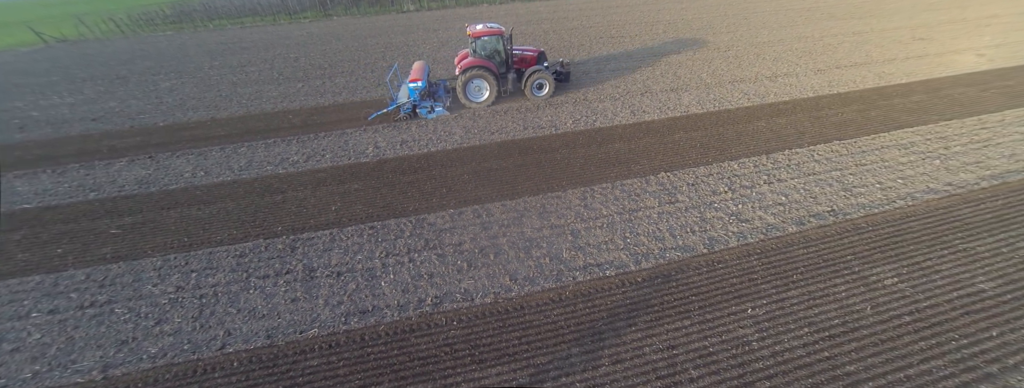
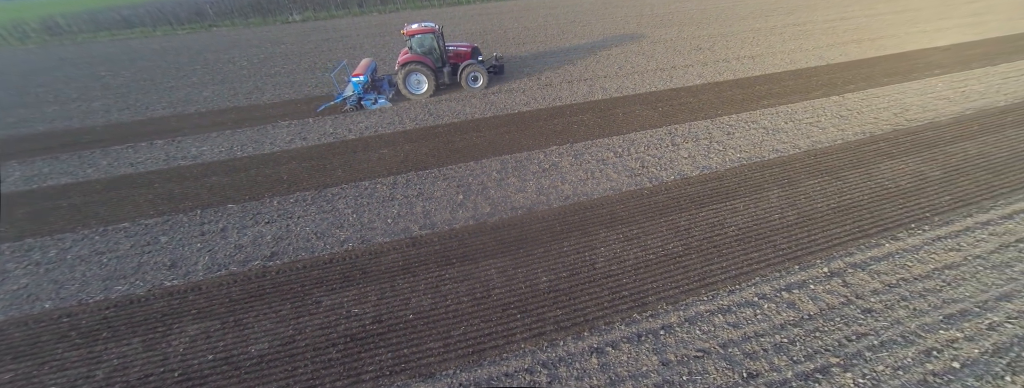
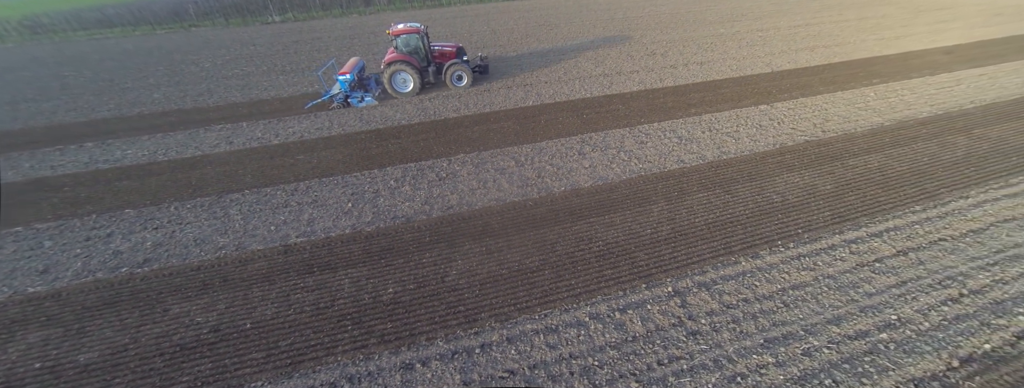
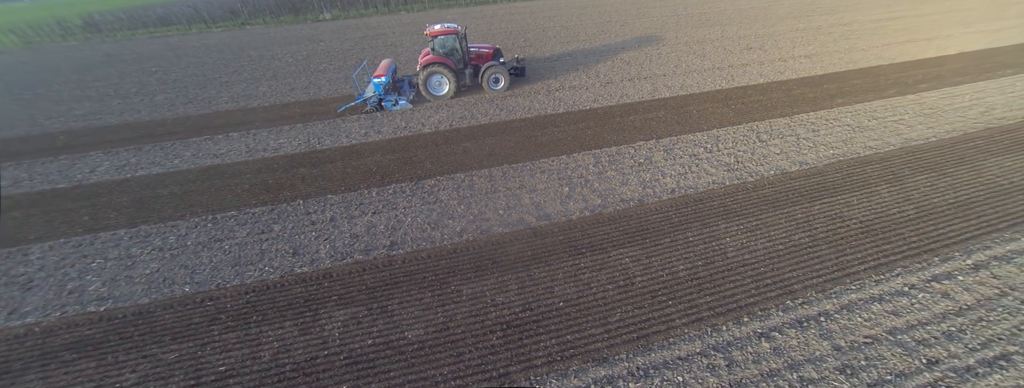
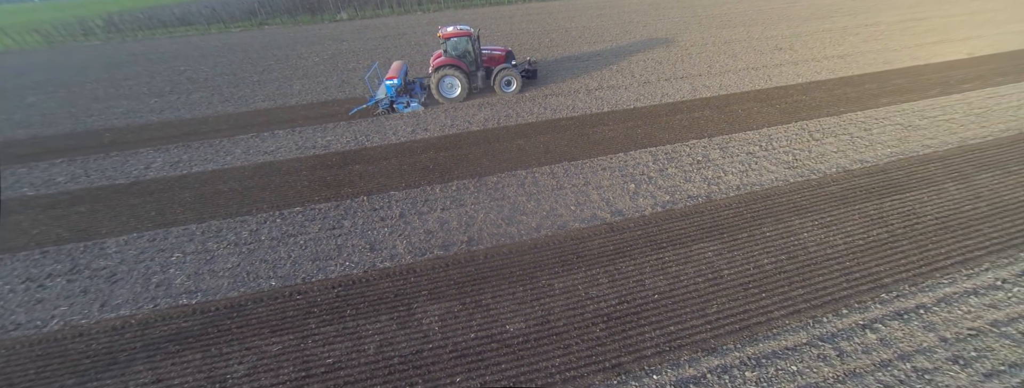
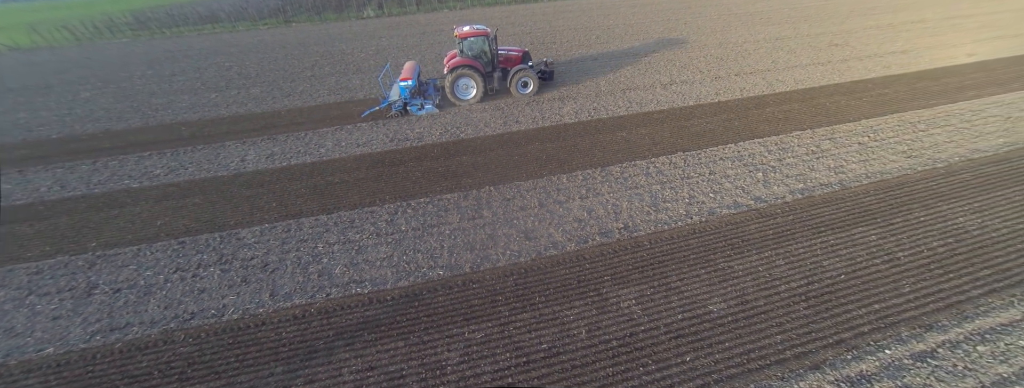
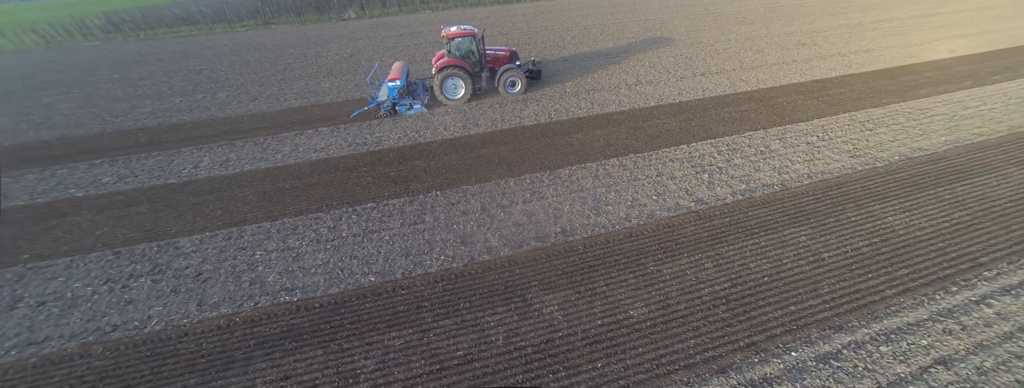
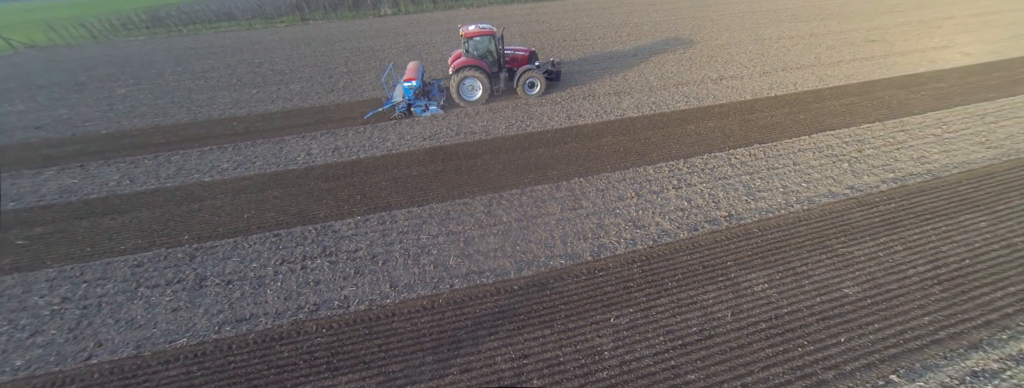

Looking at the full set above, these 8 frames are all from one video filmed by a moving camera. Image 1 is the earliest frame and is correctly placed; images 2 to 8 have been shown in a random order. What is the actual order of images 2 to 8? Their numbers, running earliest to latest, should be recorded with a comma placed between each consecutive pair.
8, 6, 7, 5, 4, 2, 3
